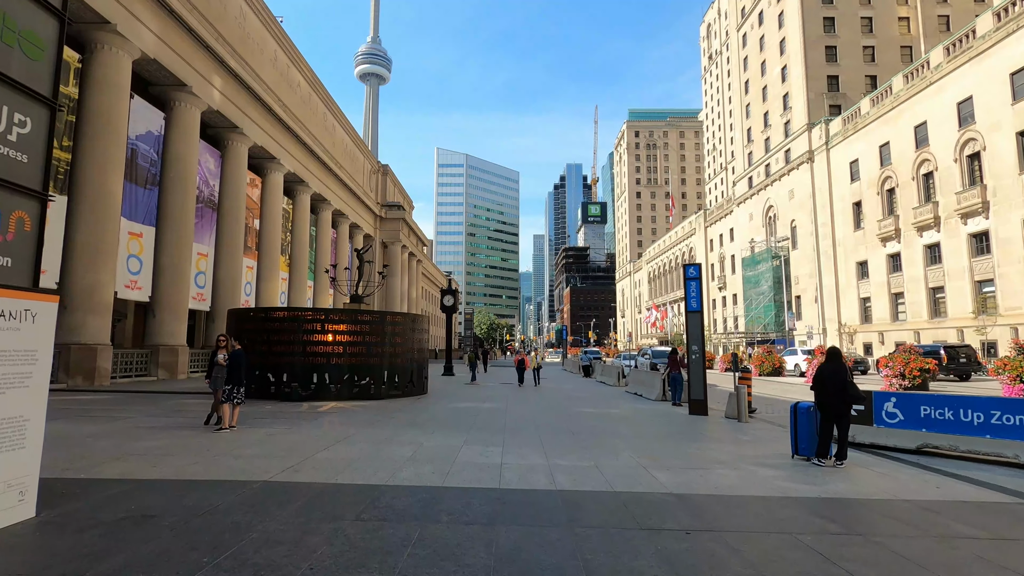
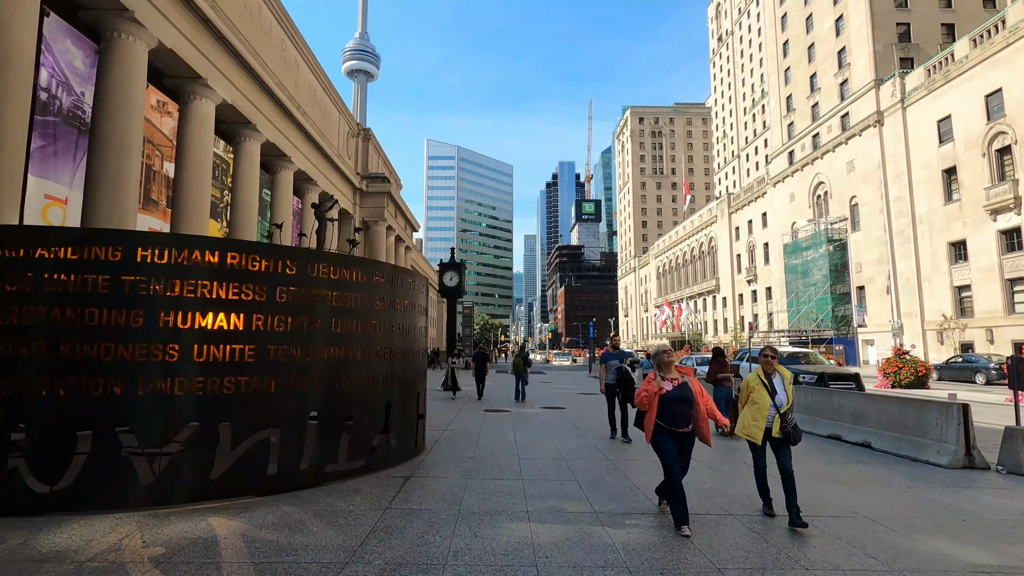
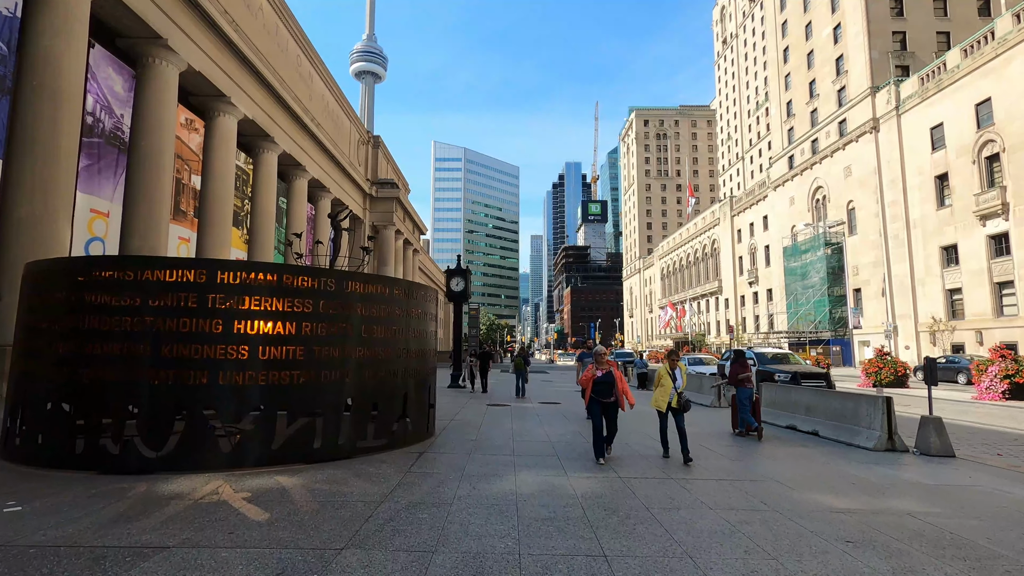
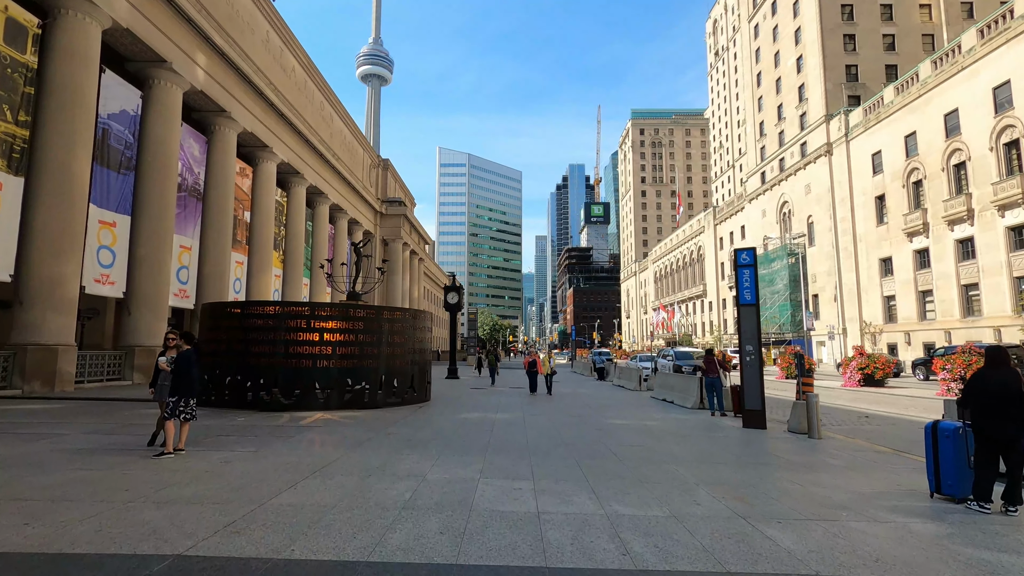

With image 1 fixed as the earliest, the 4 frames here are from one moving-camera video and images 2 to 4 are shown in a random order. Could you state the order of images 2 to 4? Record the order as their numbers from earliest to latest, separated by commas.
4, 3, 2
